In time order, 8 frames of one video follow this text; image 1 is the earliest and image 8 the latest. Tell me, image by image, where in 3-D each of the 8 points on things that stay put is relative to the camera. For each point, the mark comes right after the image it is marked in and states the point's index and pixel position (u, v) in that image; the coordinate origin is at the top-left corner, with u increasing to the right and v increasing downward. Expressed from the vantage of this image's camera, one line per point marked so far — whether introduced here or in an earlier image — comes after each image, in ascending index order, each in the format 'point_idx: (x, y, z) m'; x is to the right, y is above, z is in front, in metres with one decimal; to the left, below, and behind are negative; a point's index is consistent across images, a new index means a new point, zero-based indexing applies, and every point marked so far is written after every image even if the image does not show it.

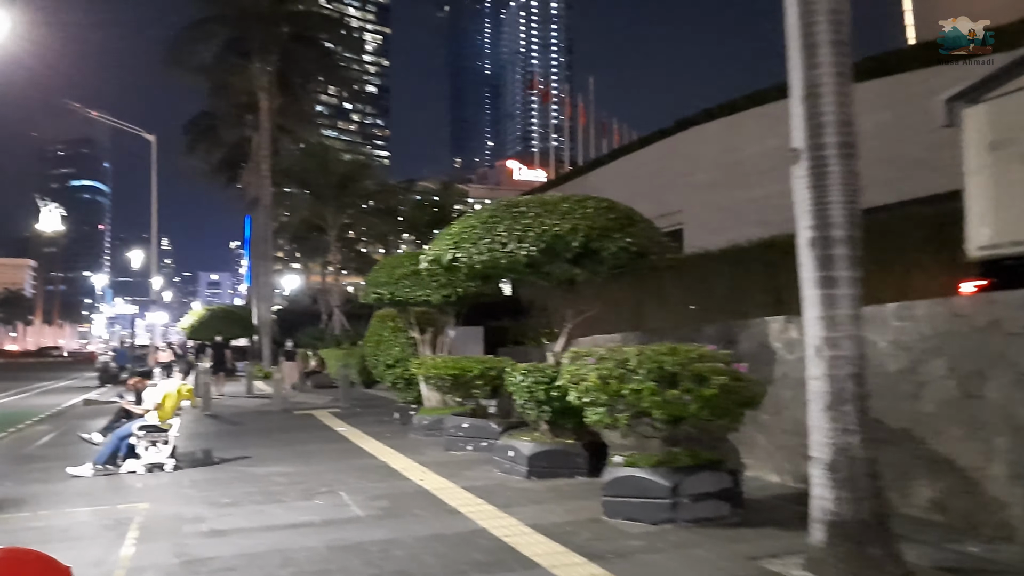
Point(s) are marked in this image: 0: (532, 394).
0: (+0.2, -1.2, +10.0) m
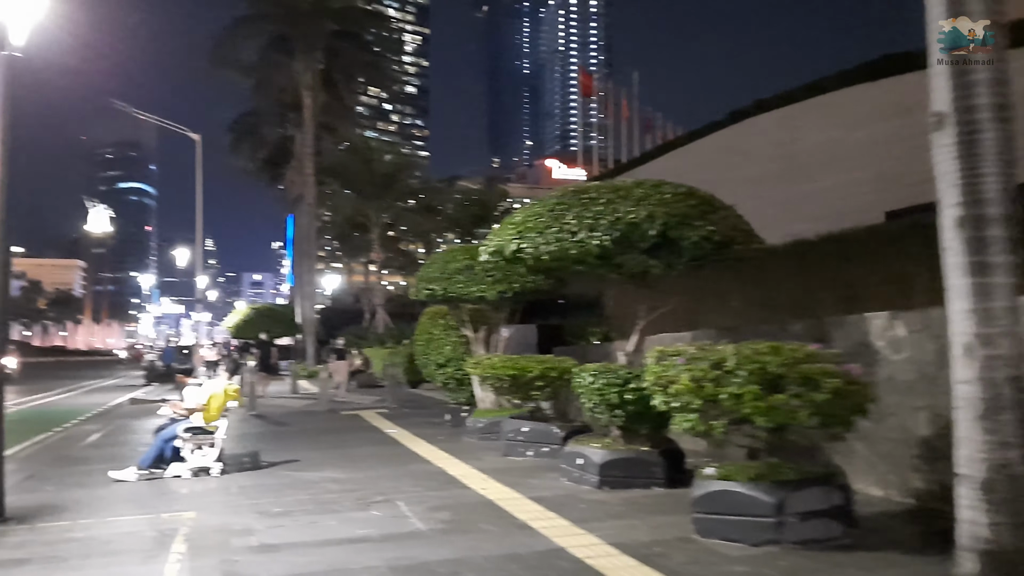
0: (+1.0, -1.2, +9.2) m
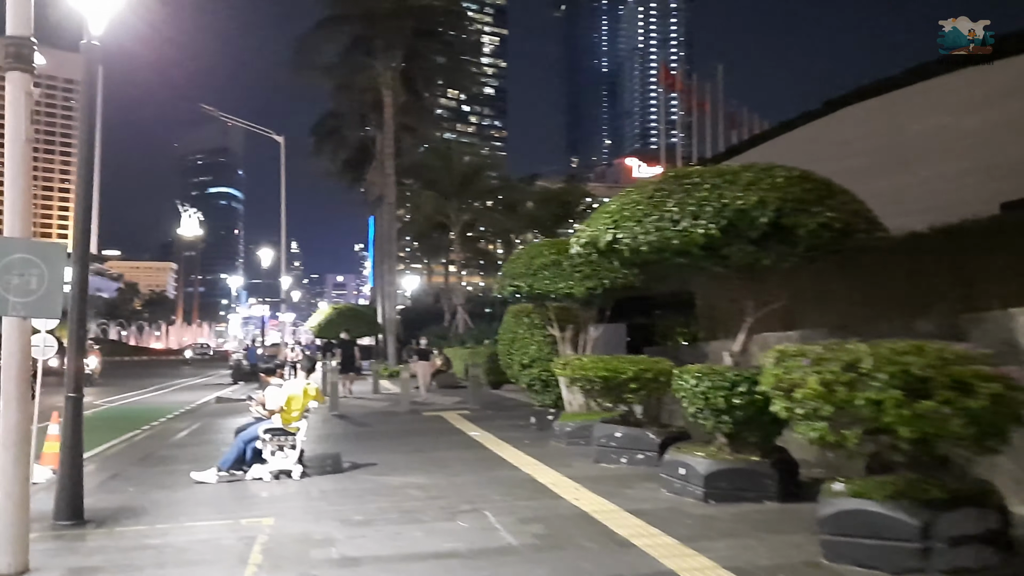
0: (+1.9, -1.1, +8.4) m
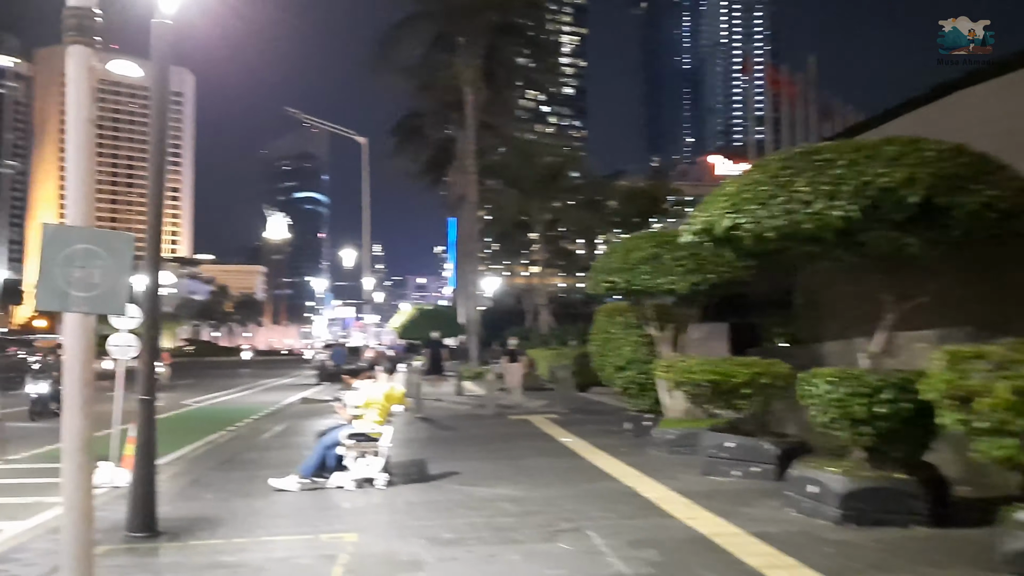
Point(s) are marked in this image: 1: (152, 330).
0: (+2.8, -1.0, +7.3) m
1: (-3.2, -0.4, +7.7) m
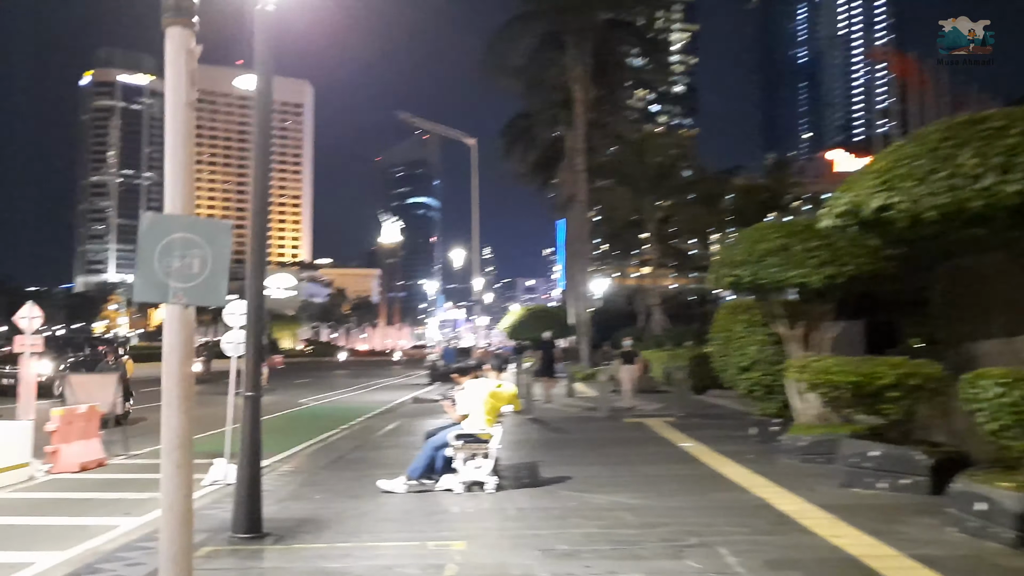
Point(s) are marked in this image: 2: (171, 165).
0: (+3.8, -0.9, +6.3) m
1: (-2.2, -0.3, +7.5) m
2: (-2.3, +0.8, +5.7) m
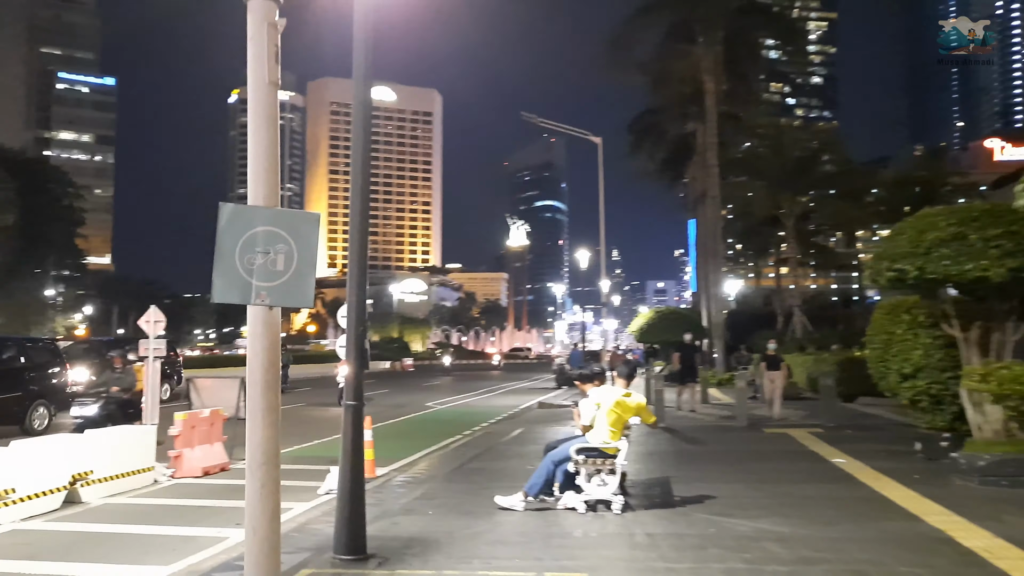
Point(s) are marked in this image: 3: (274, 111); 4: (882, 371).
0: (+4.5, -0.9, +4.8) m
1: (-1.2, -0.3, +6.9) m
2: (-1.5, +0.8, +5.1) m
3: (-1.4, +1.1, +5.2) m
4: (+5.2, -1.2, +12.1) m
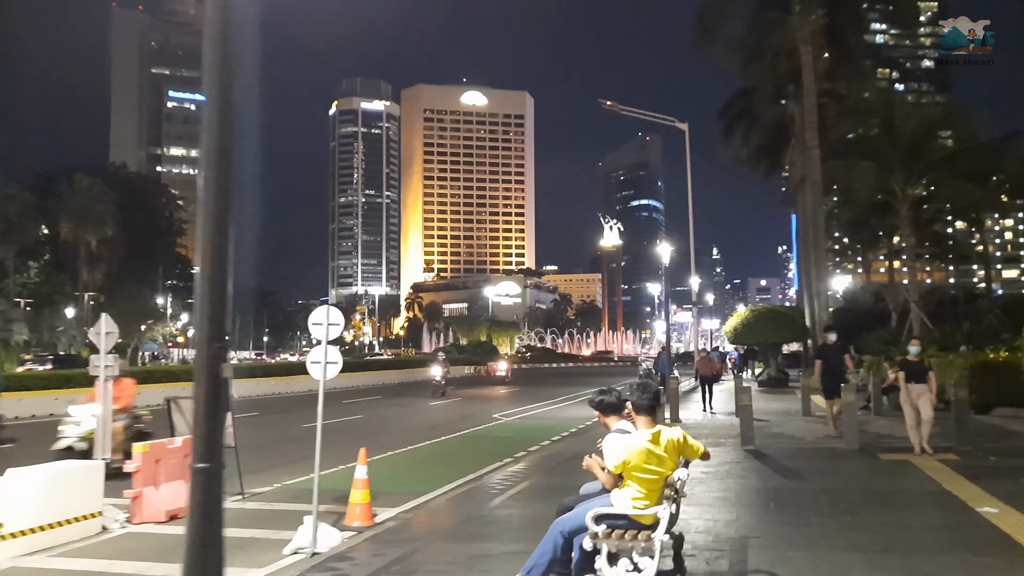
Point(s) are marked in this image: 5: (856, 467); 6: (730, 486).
0: (+4.0, -0.7, +1.7) m
1: (-1.5, -0.3, +4.4) m
2: (-2.0, +0.9, +2.7) m
3: (-1.9, +1.1, +2.8) m
4: (+5.5, -1.0, +8.9) m
5: (+4.9, -2.5, +12.2) m
6: (+2.8, -2.5, +10.6) m
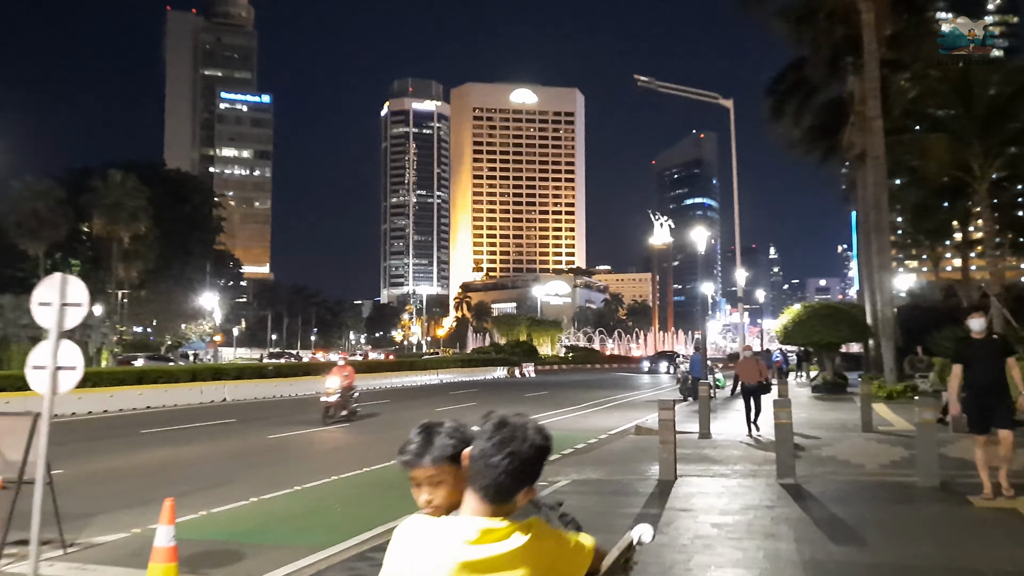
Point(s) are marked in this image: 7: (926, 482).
0: (+2.7, -0.5, -1.9) m
1: (-2.6, 0.0, +1.1) m
2: (-3.3, +1.1, -0.6) m
3: (-3.2, +1.4, -0.5) m
4: (+4.6, -0.8, +5.1) m
5: (+4.2, -2.3, +8.4) m
6: (+2.1, -2.2, +7.0) m
7: (+5.0, -2.3, +10.5) m
